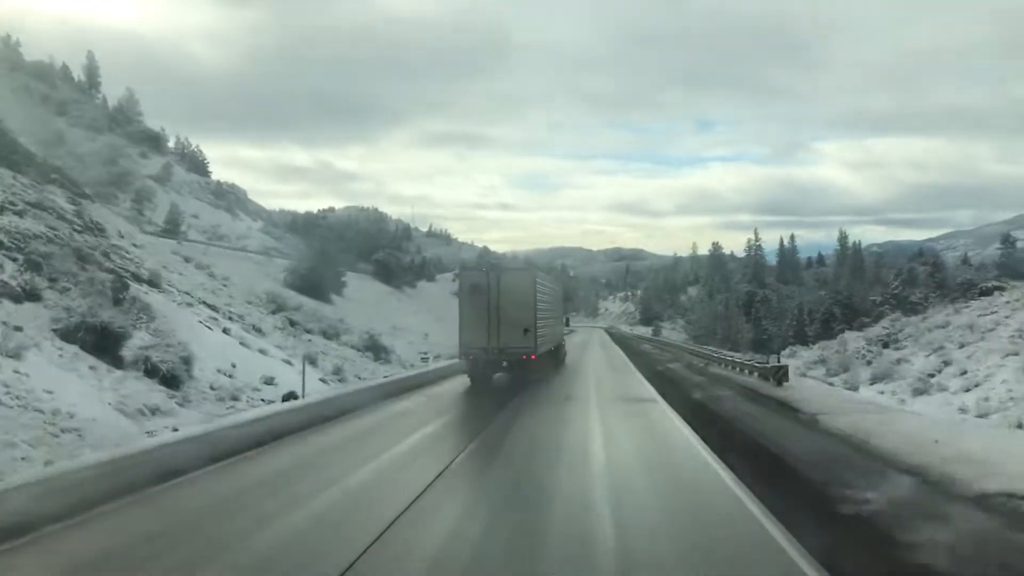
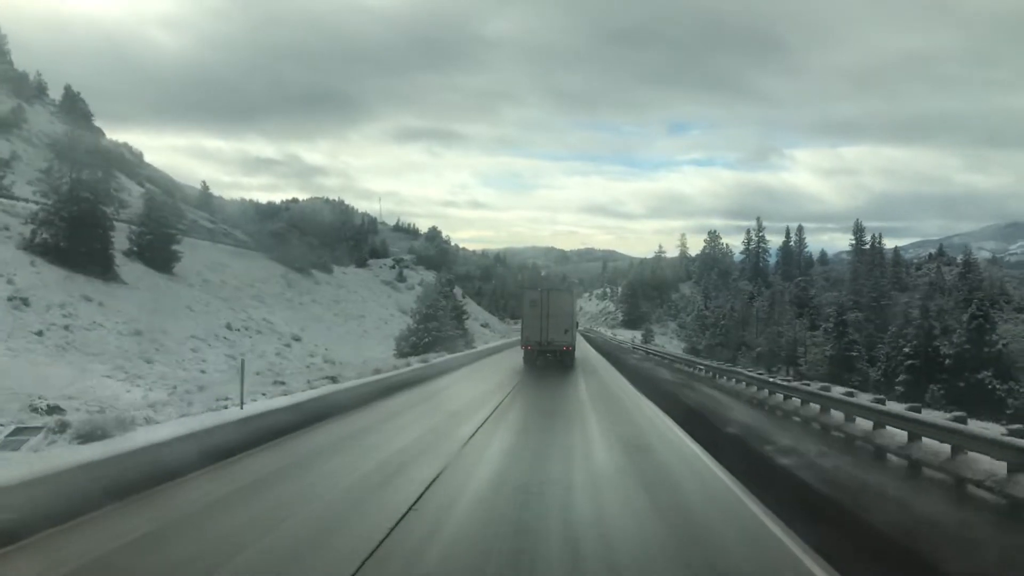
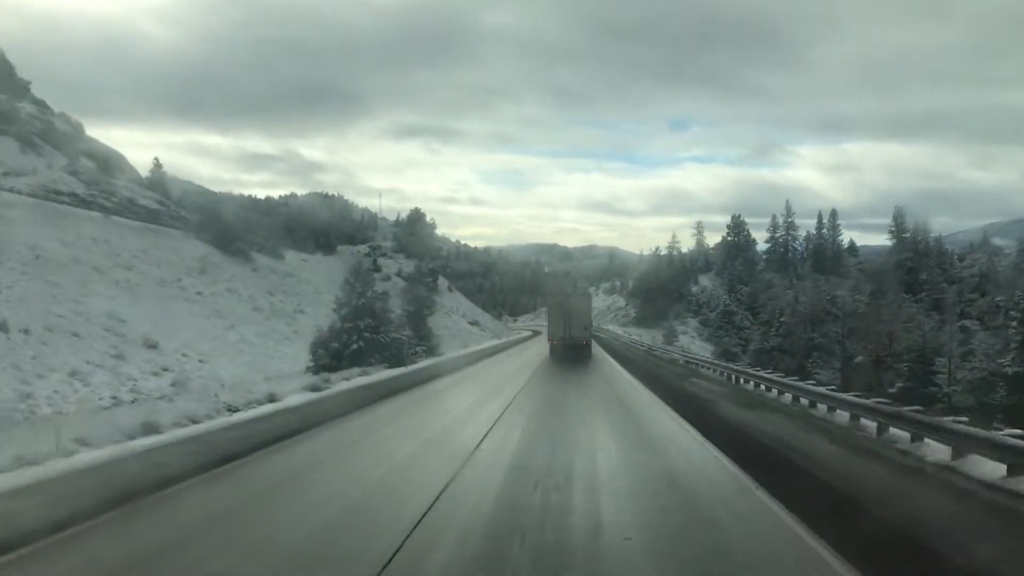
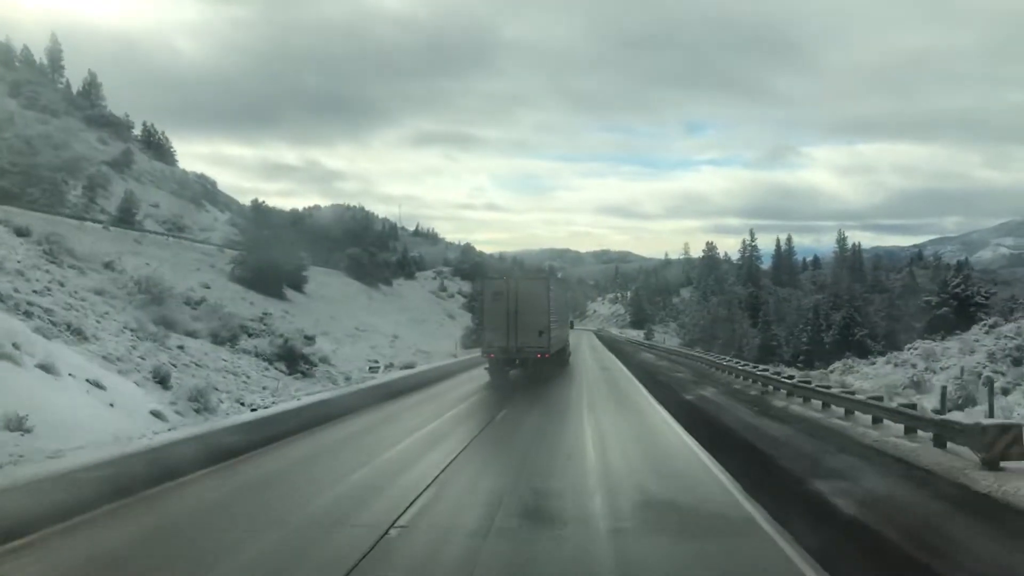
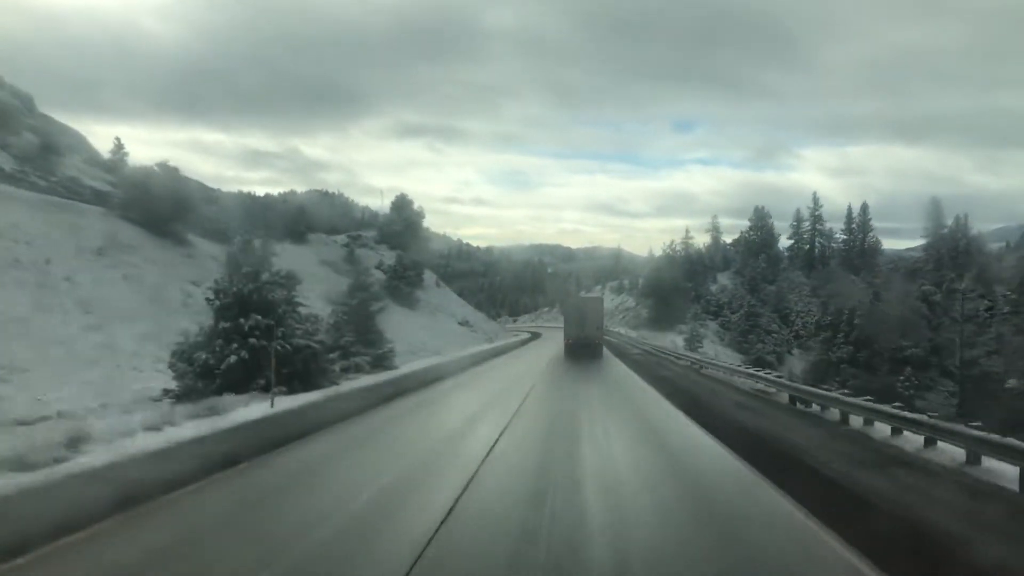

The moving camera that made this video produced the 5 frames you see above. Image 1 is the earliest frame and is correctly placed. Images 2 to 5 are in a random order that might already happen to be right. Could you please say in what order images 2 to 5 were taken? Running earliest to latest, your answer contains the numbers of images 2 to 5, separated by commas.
4, 2, 3, 5
